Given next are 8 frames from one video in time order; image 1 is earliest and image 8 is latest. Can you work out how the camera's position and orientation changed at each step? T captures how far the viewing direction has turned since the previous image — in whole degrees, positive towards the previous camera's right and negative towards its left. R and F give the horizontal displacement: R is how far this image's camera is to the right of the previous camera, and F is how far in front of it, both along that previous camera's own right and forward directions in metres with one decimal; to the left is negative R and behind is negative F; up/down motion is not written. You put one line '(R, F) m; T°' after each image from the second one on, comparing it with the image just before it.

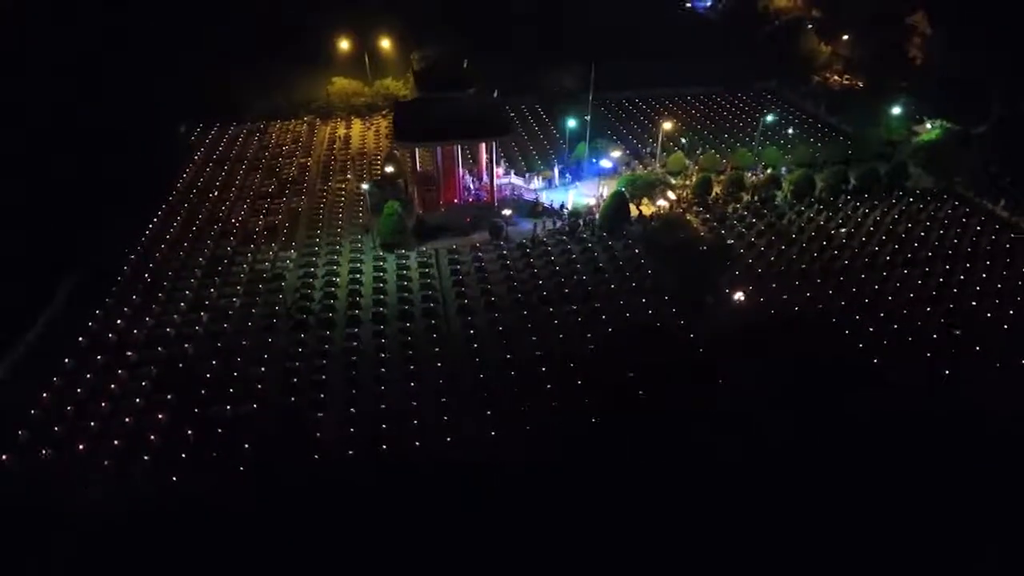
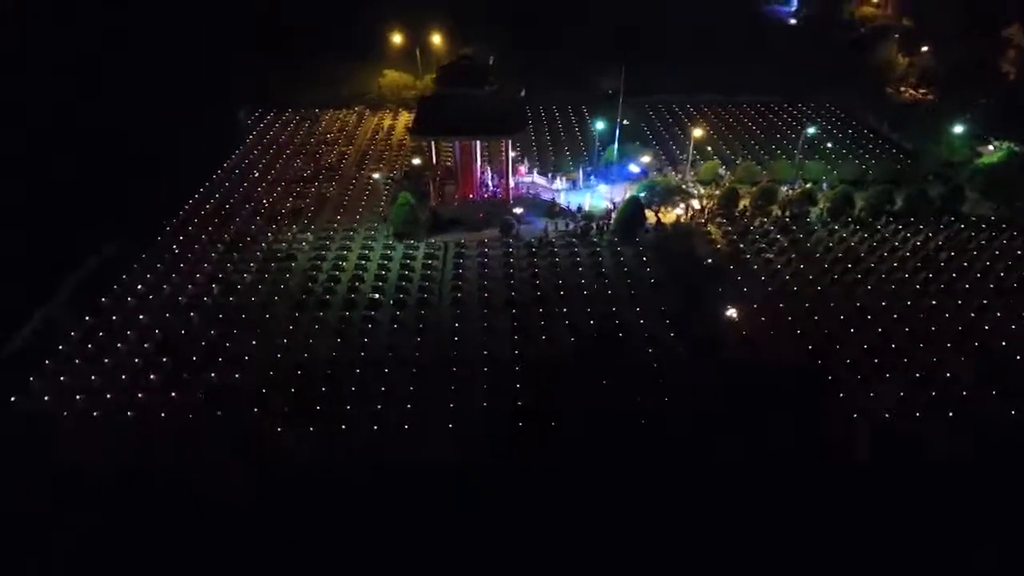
(+1.9, 0.0) m; -8°
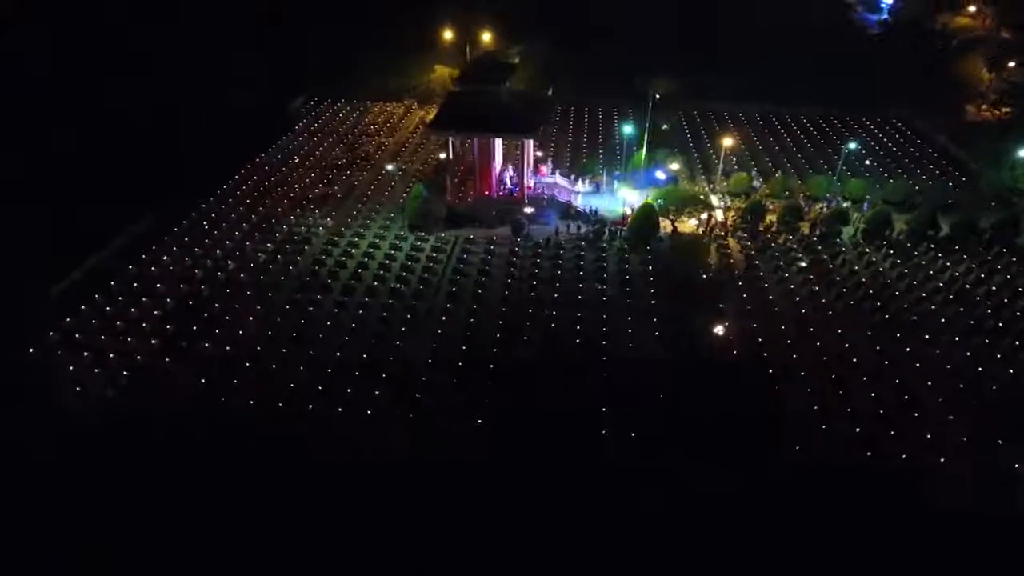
(+1.9, +0.1) m; -8°
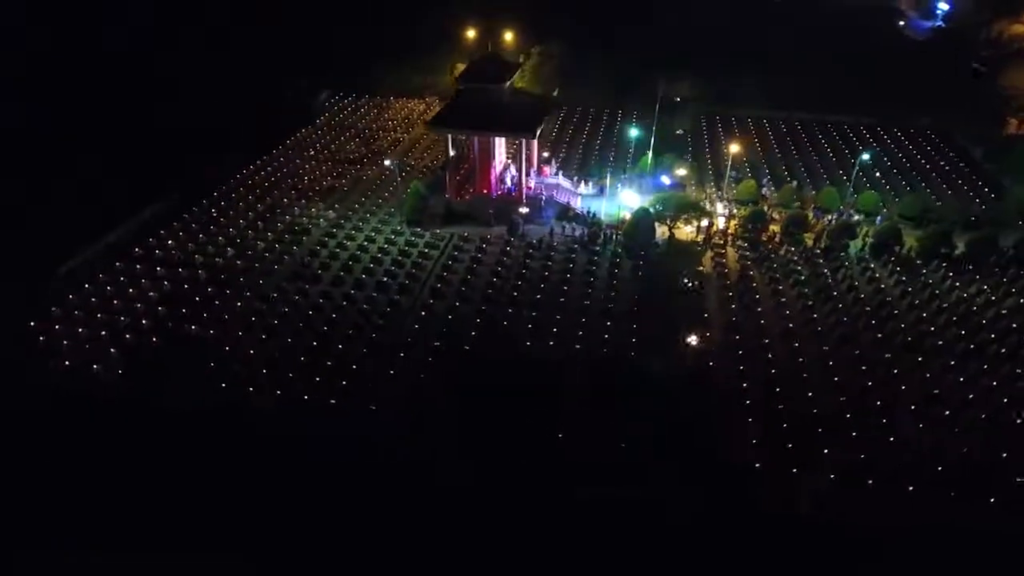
(+1.4, +0.1) m; -5°
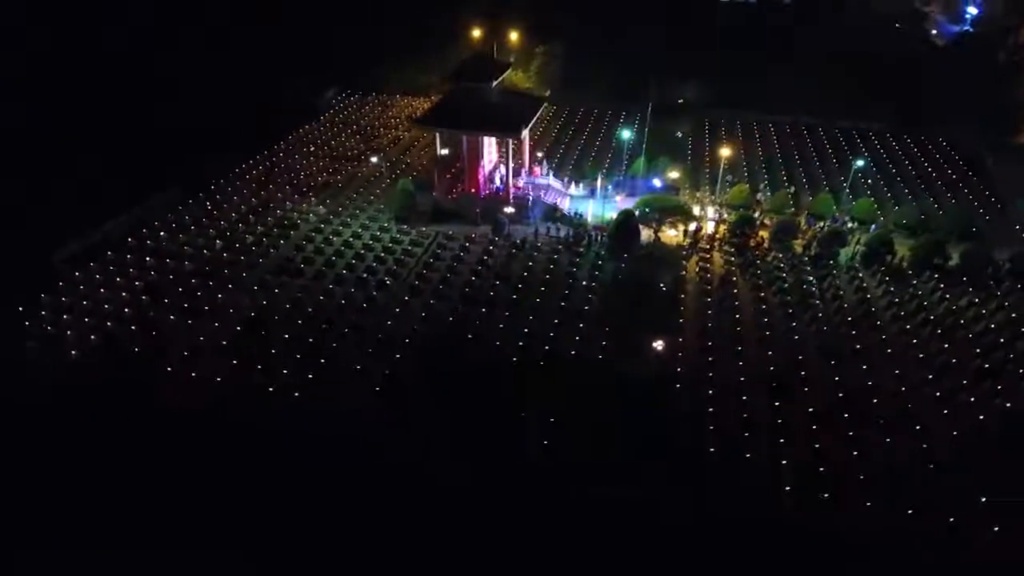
(+1.1, 0.0) m; -3°
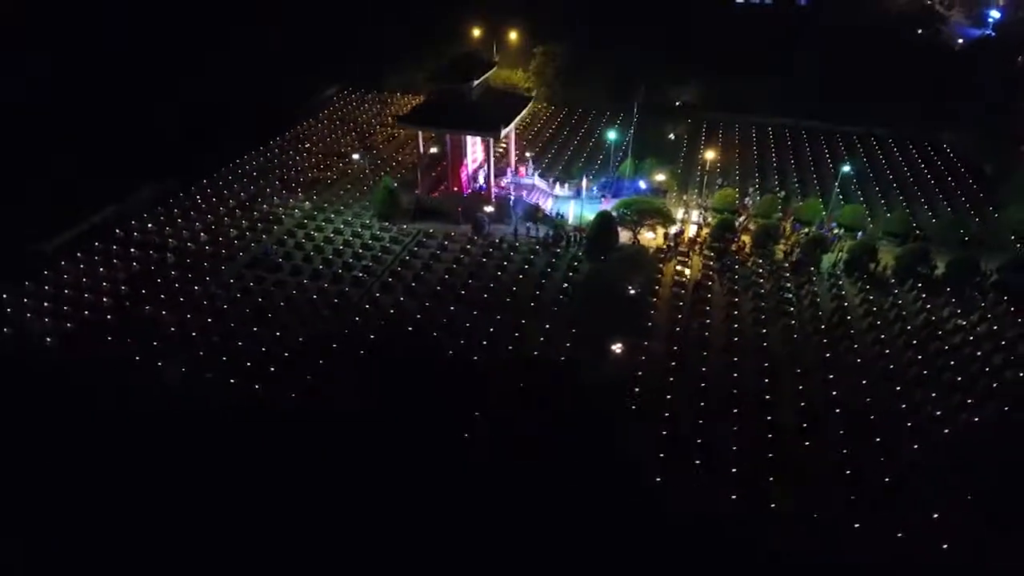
(+1.1, +0.1) m; -3°
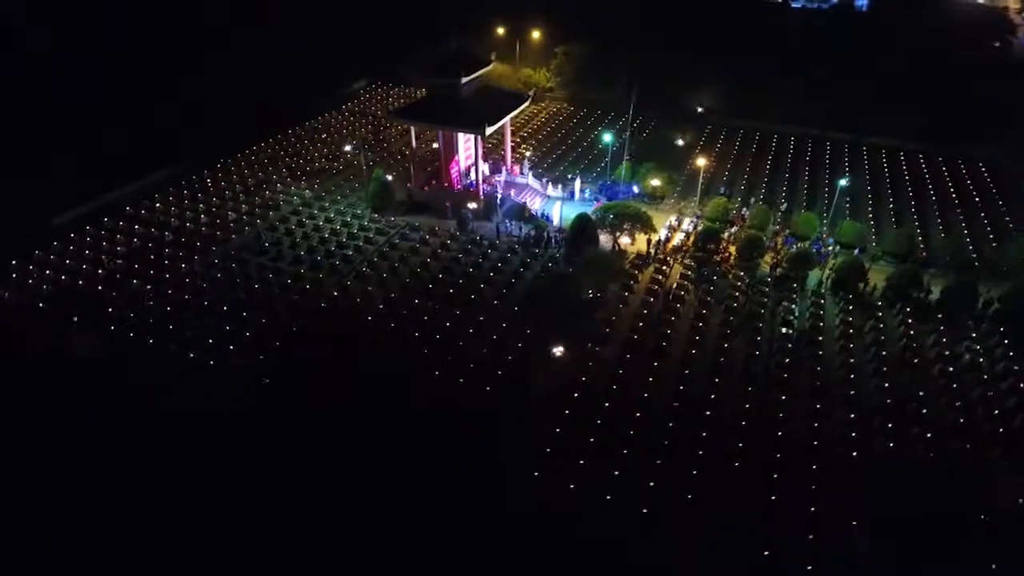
(+2.0, +0.2) m; -7°
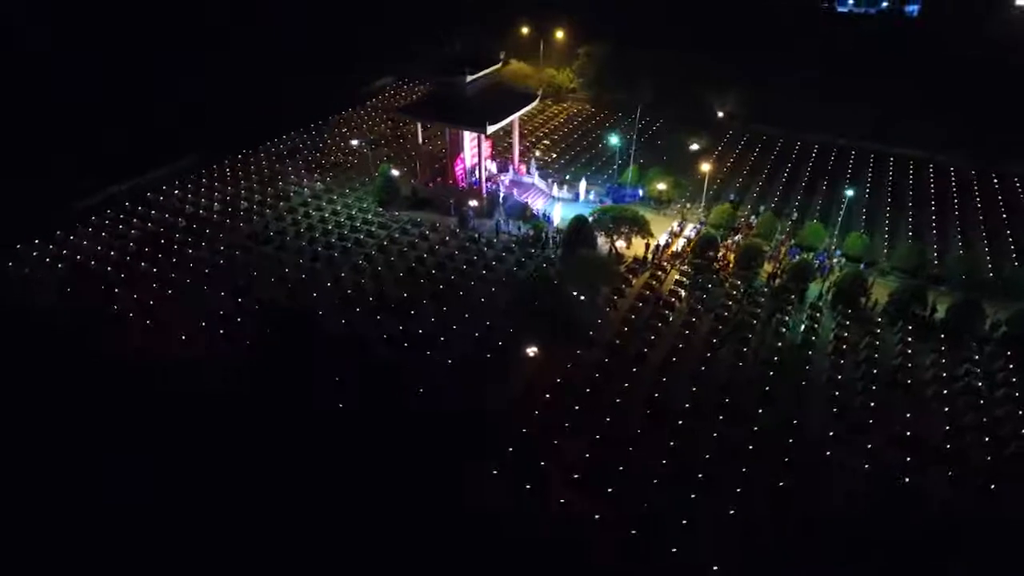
(+1.1, +0.1) m; -4°
